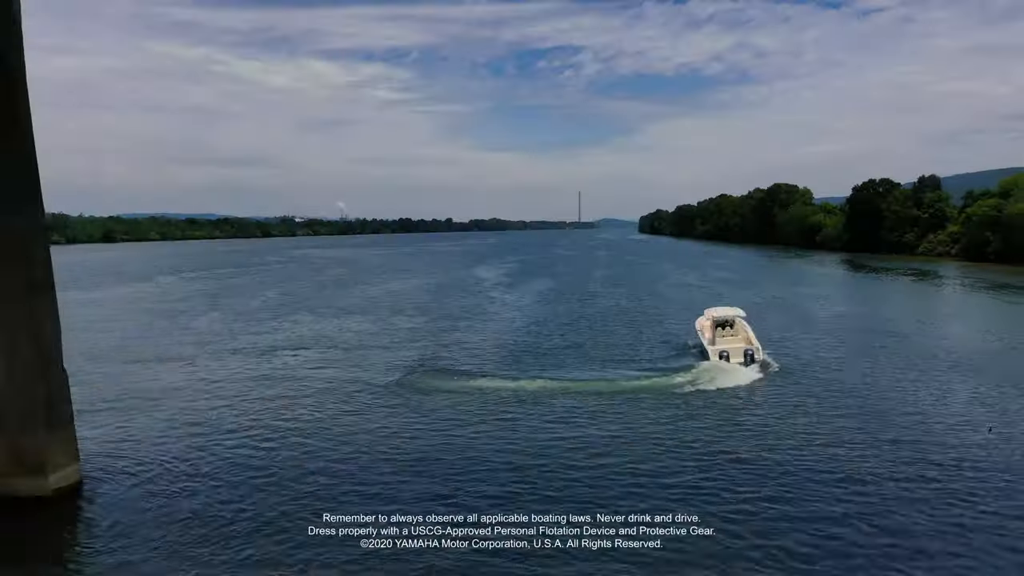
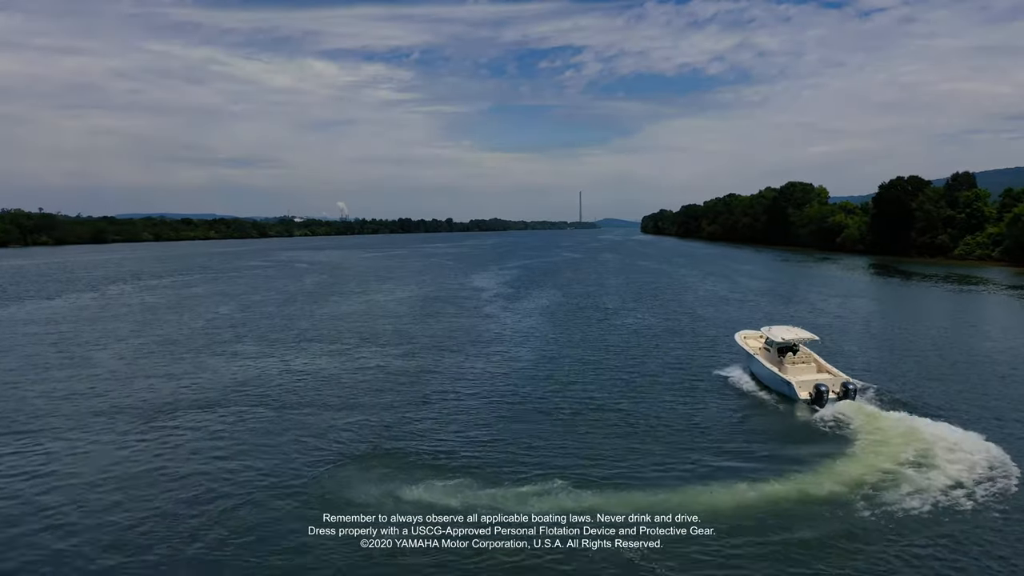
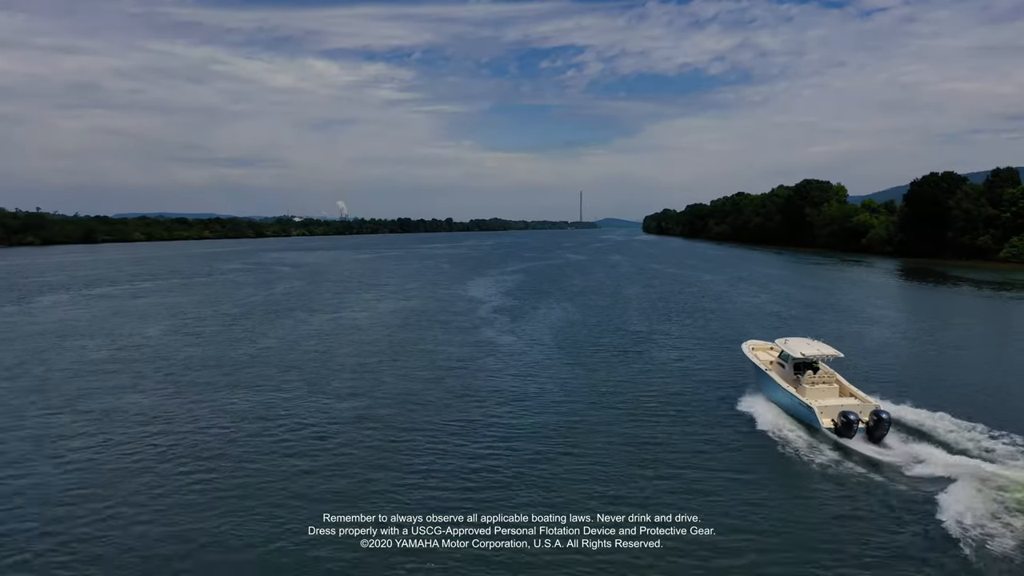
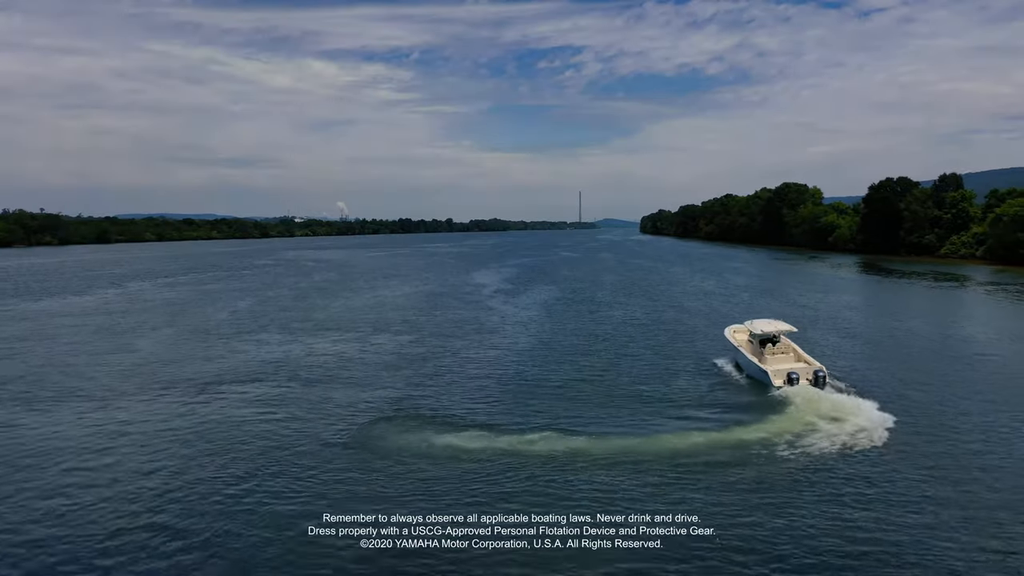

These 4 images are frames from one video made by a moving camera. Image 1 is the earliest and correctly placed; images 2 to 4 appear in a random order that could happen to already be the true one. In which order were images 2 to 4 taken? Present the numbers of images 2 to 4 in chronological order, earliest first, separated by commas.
4, 2, 3
